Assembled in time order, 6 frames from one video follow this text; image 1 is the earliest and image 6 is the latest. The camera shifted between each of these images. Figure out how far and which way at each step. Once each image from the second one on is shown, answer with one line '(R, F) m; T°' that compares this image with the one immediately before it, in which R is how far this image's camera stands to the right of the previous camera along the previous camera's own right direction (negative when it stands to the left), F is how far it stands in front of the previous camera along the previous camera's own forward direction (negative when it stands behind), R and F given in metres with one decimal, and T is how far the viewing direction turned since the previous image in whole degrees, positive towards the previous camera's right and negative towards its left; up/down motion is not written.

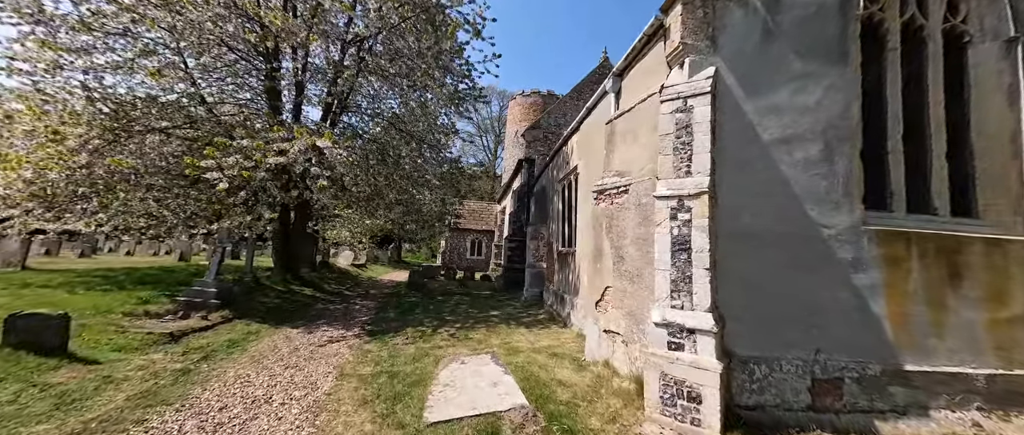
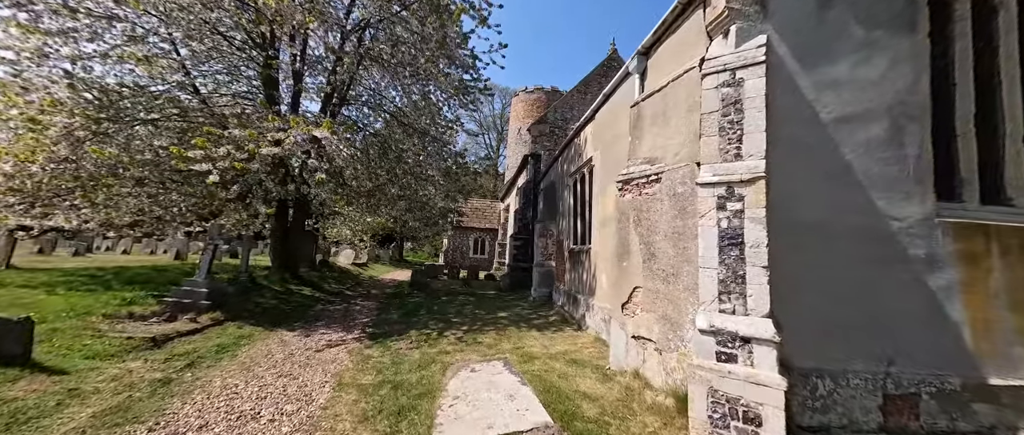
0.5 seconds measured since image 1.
(-0.2, +0.5) m; 0°
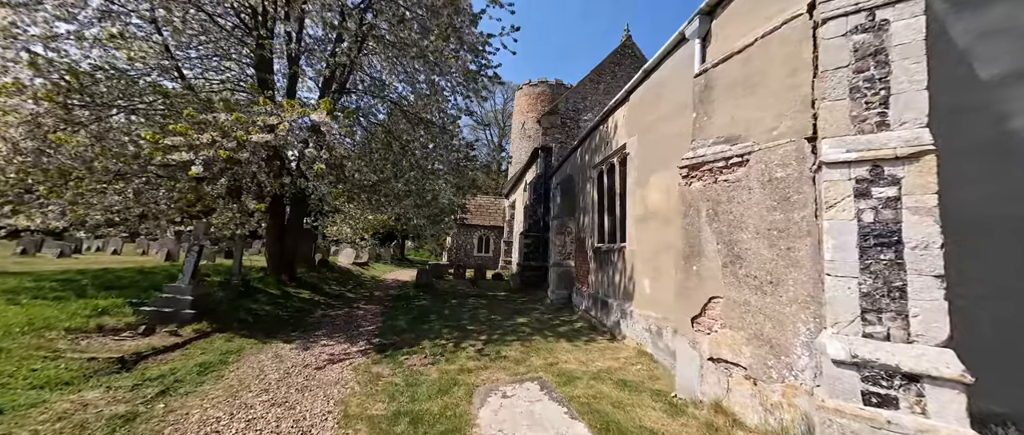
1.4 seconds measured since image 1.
(-0.4, +0.8) m; 0°
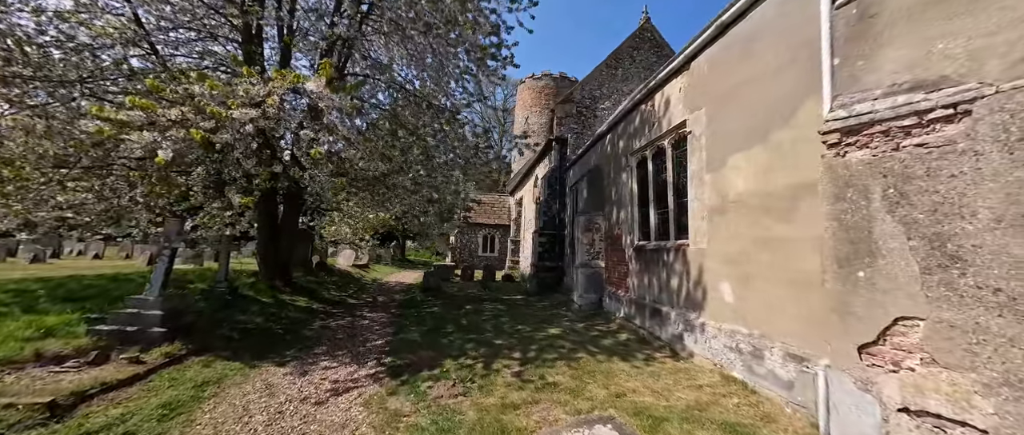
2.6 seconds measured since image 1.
(-0.6, +1.1) m; 0°
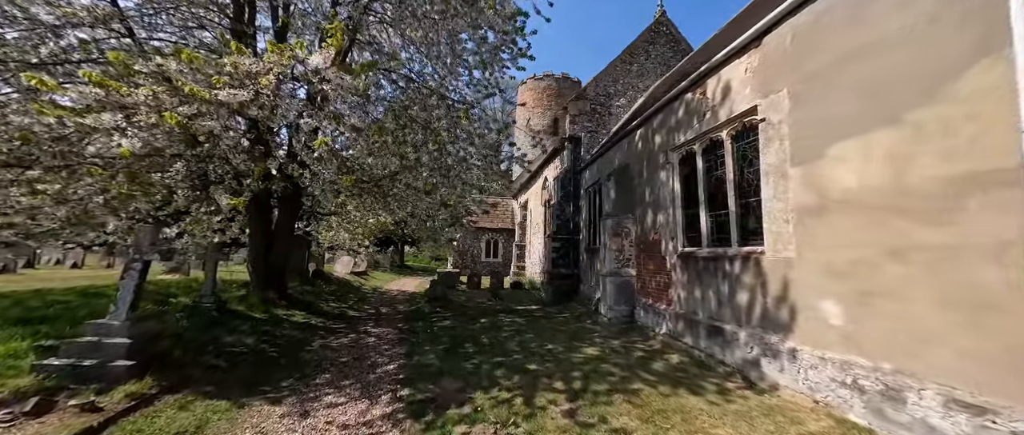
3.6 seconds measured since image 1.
(-0.6, +0.8) m; +1°
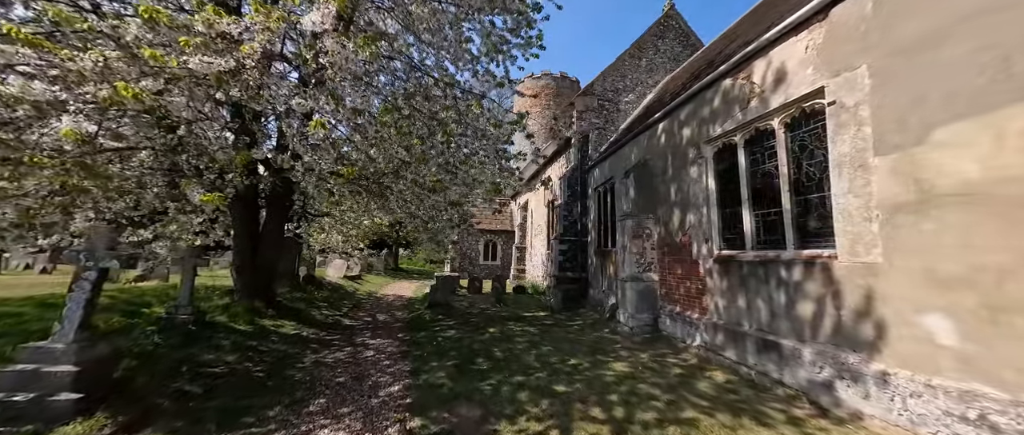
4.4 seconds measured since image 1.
(-0.4, +0.7) m; +1°
